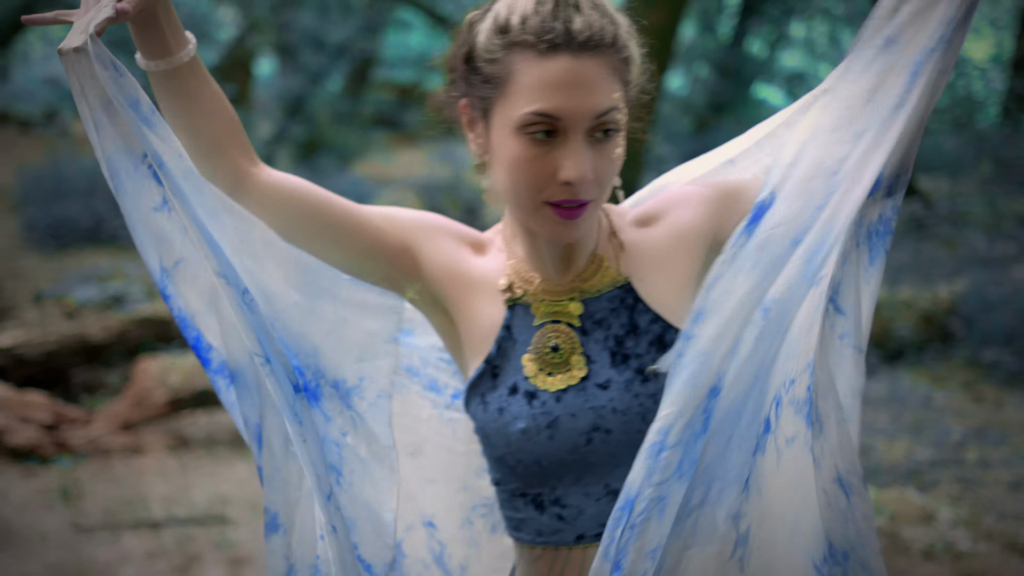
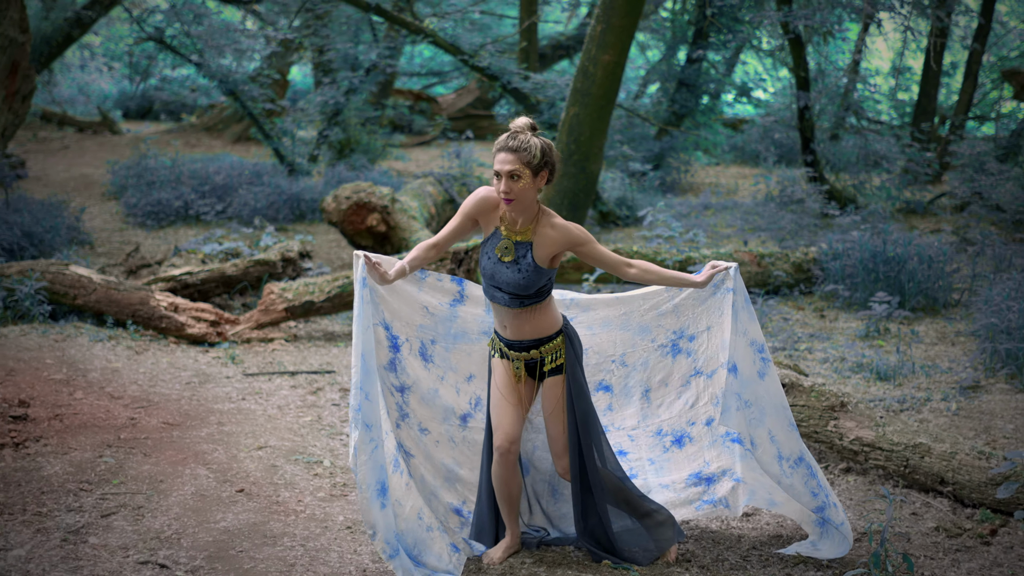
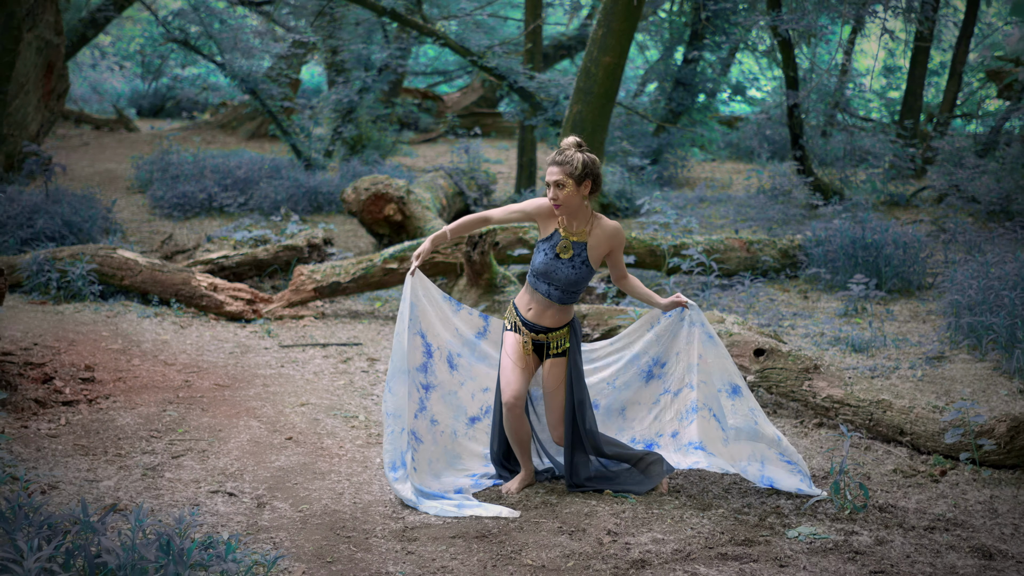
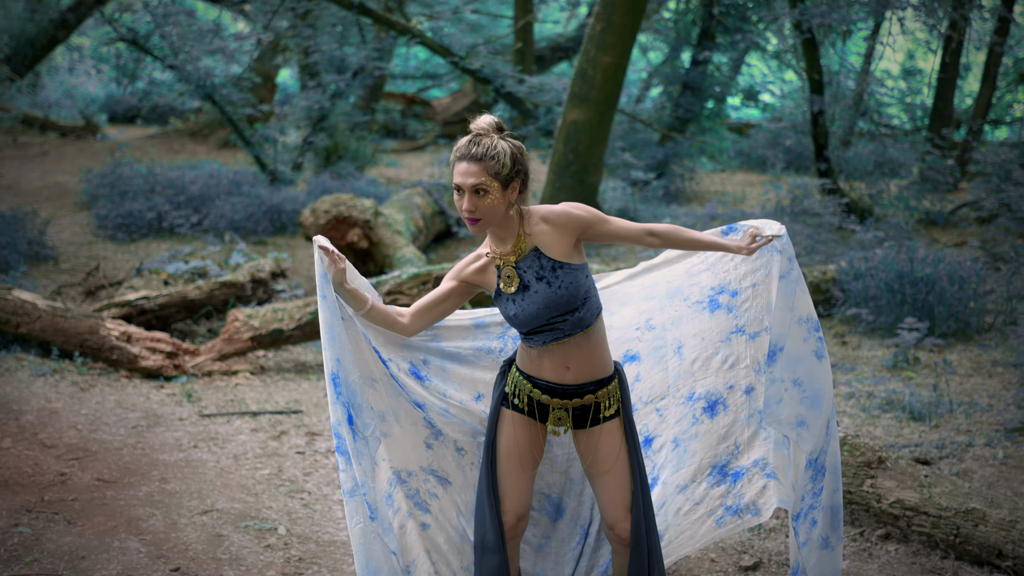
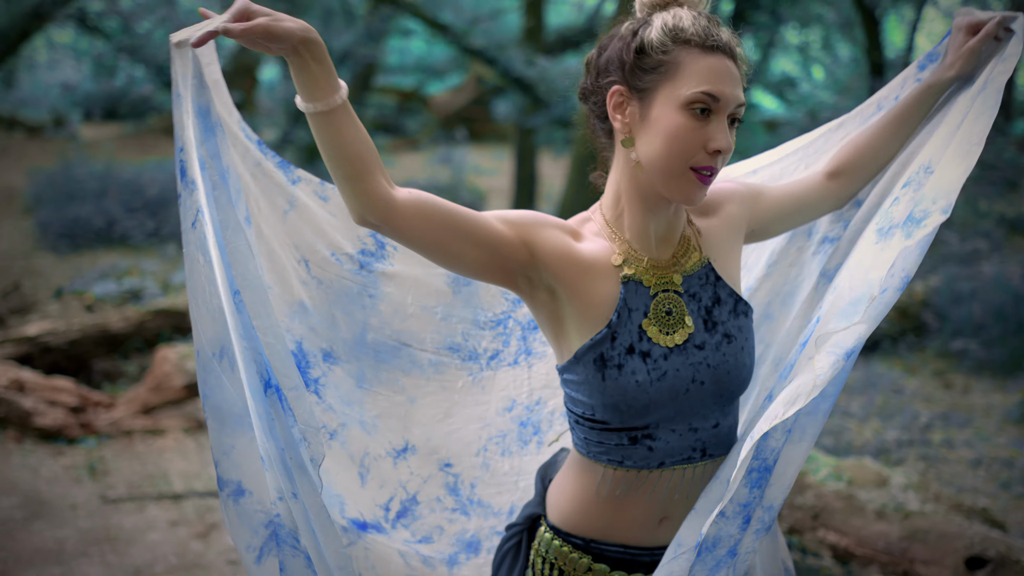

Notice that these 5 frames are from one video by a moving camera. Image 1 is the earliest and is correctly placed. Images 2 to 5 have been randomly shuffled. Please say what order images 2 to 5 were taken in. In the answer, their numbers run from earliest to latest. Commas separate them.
5, 4, 2, 3
